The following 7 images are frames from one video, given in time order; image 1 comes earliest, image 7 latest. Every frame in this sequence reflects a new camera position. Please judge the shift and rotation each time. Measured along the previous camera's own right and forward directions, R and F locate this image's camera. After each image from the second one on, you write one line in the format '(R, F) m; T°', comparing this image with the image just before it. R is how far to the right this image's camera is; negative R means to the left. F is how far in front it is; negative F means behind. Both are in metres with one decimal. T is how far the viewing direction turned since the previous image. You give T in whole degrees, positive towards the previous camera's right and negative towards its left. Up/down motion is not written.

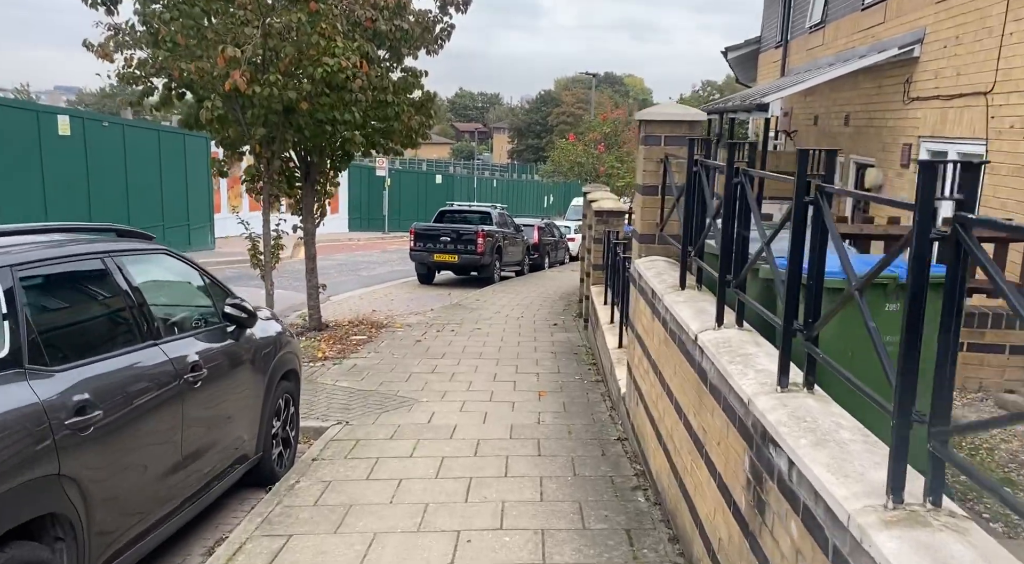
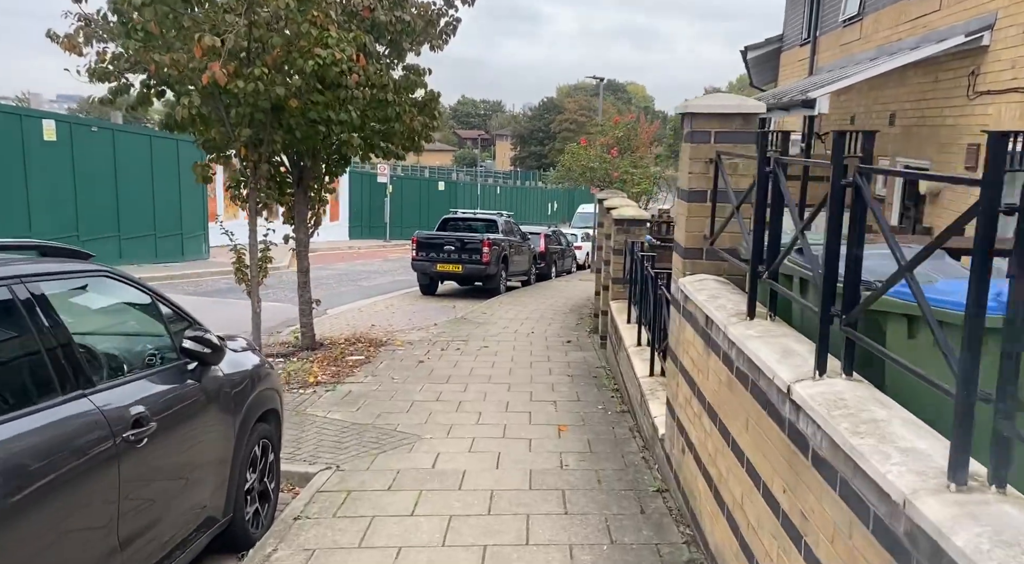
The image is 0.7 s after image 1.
(-0.1, +0.8) m; 0°
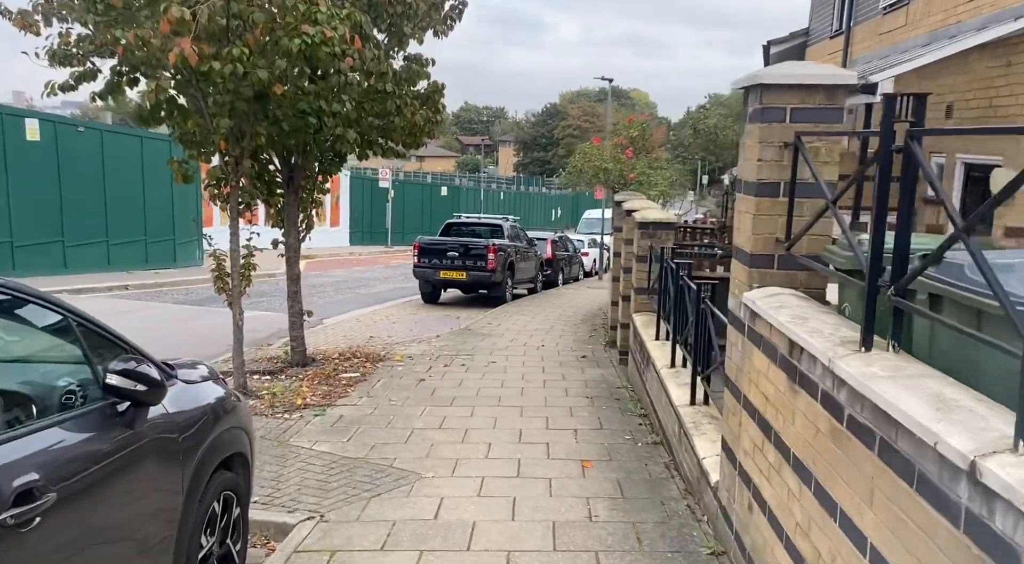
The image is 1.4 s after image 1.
(-0.1, +0.8) m; 0°
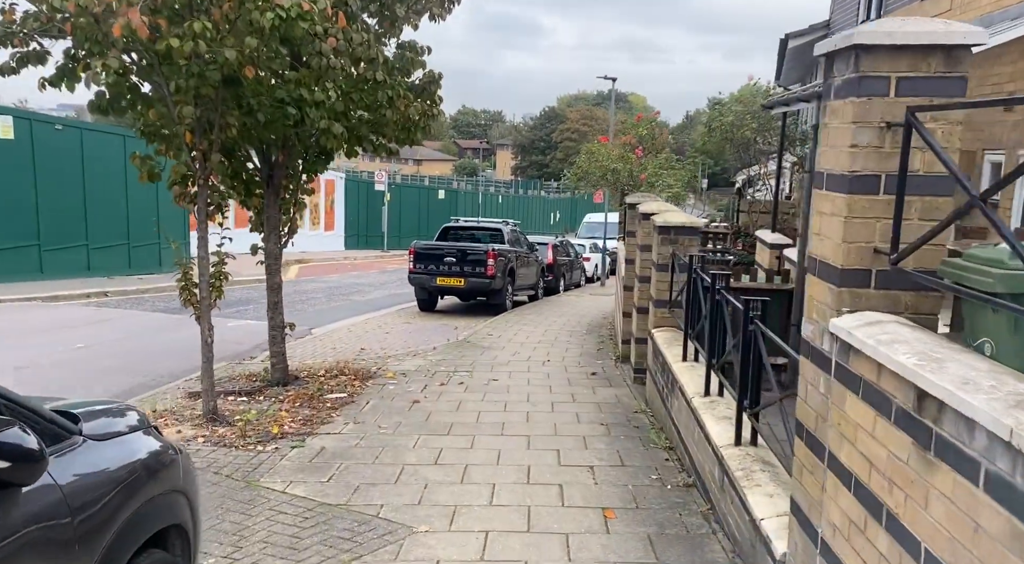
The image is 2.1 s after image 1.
(-0.1, +0.8) m; 0°
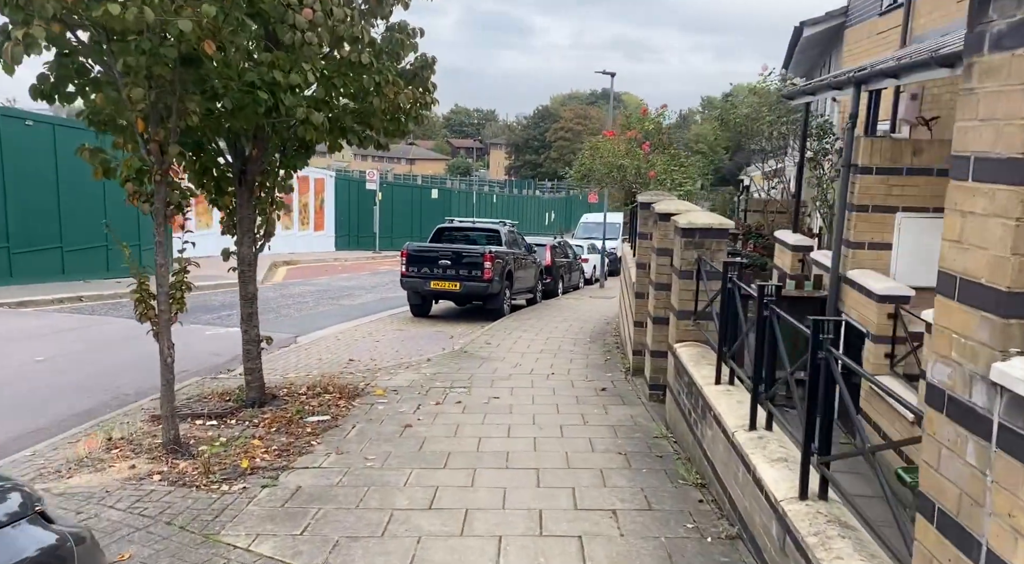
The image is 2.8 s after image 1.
(-0.1, +0.8) m; +1°
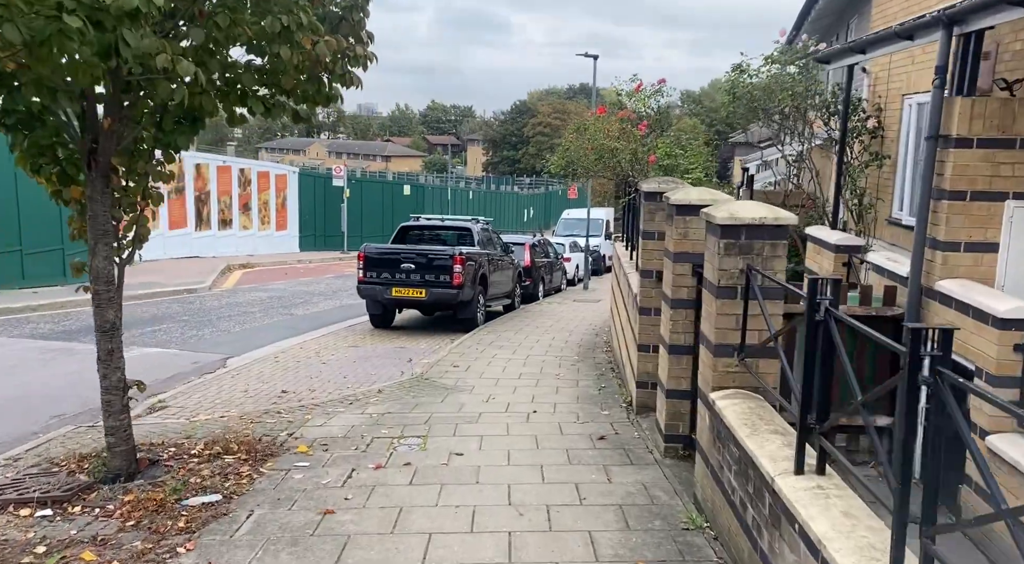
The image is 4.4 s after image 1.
(+0.1, +1.9) m; +2°
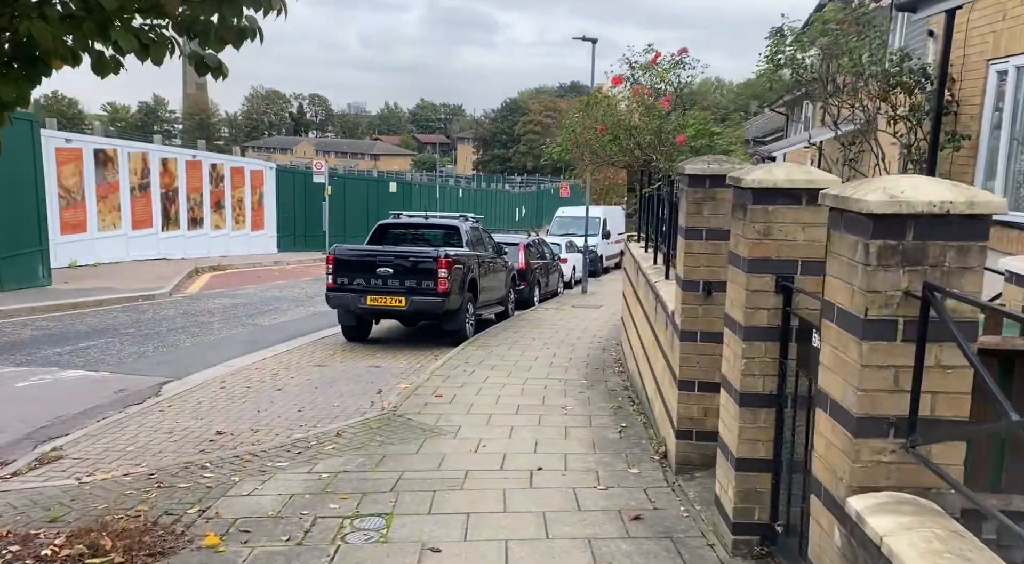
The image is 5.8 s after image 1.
(0.0, +1.7) m; +1°
